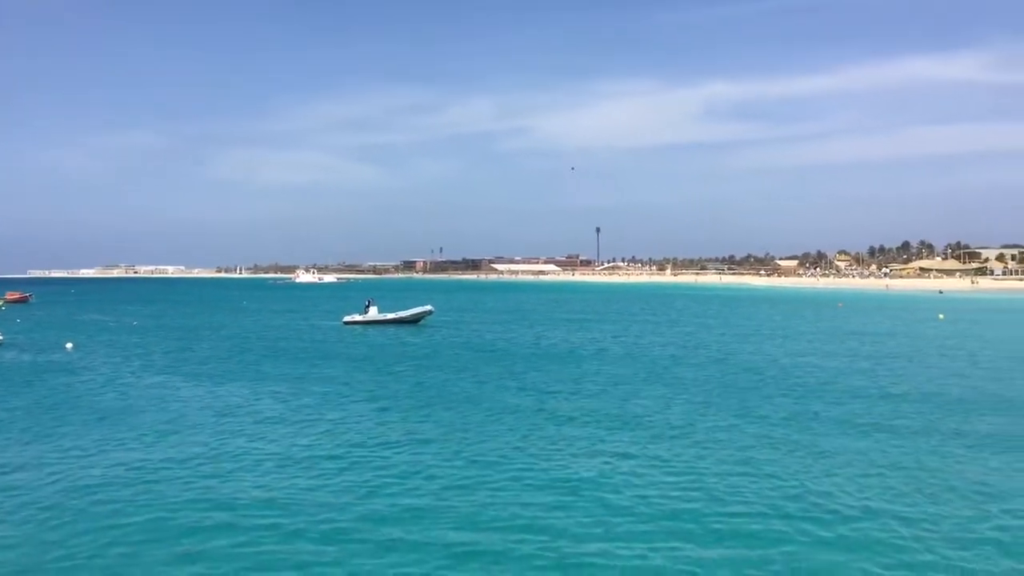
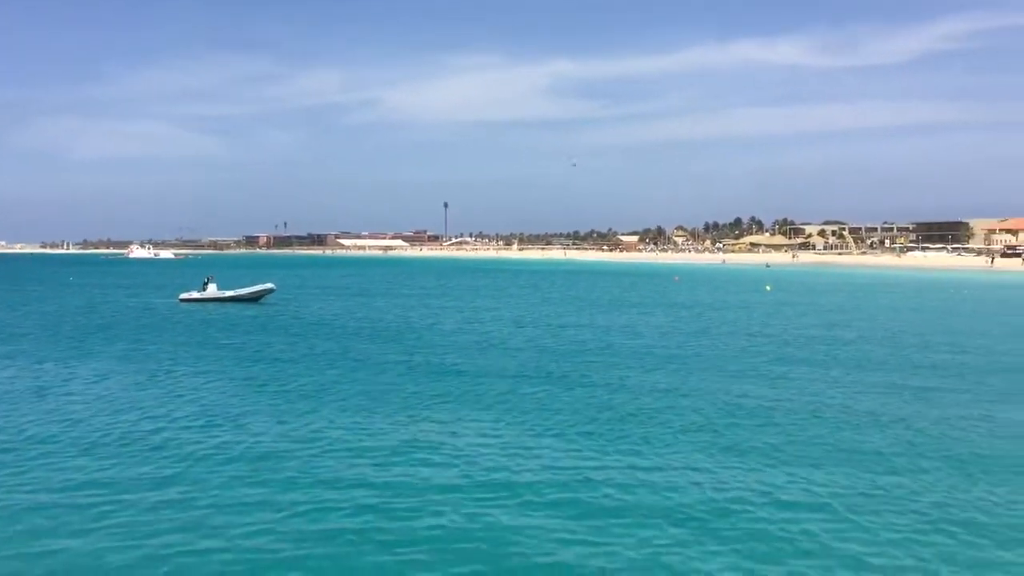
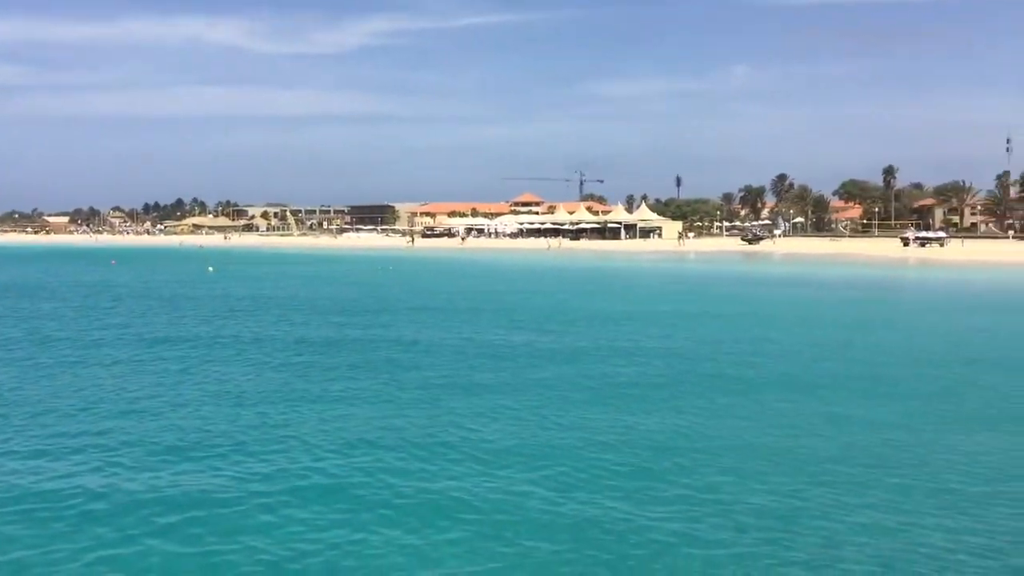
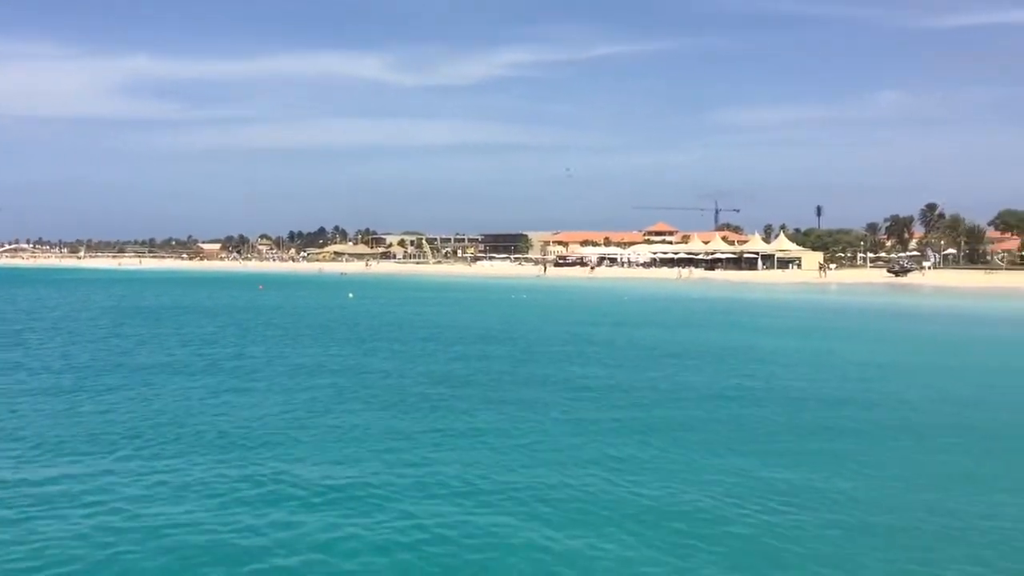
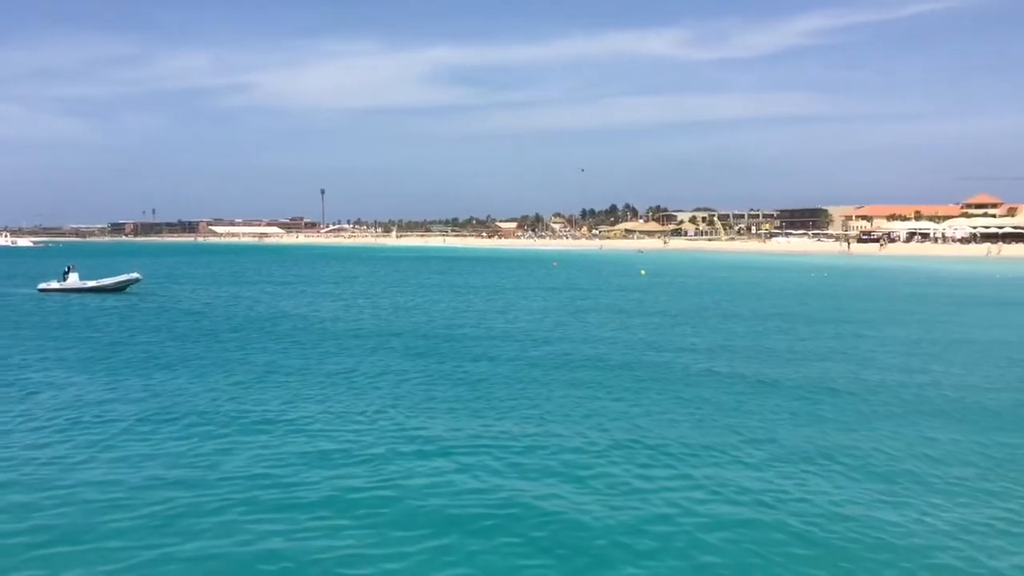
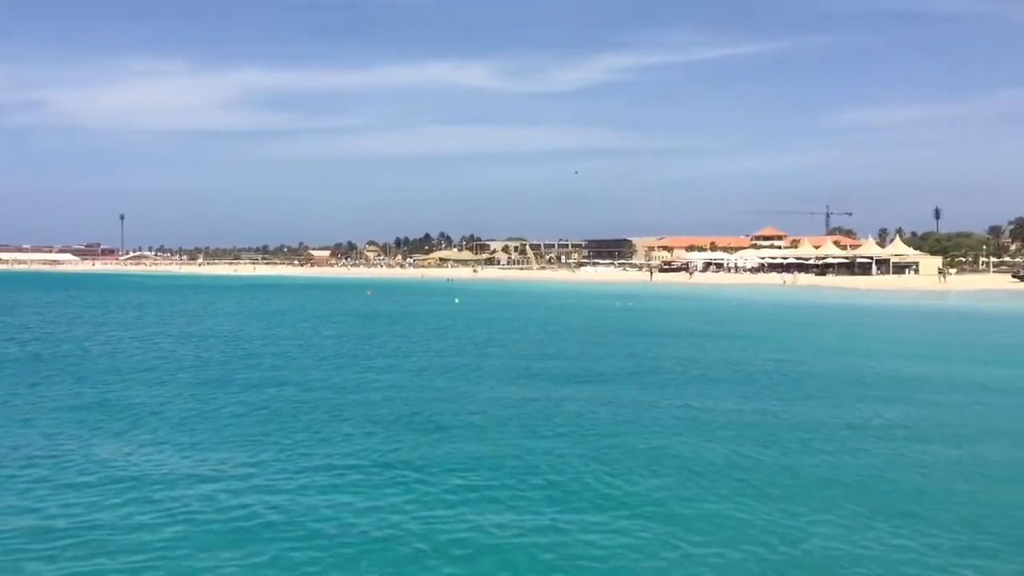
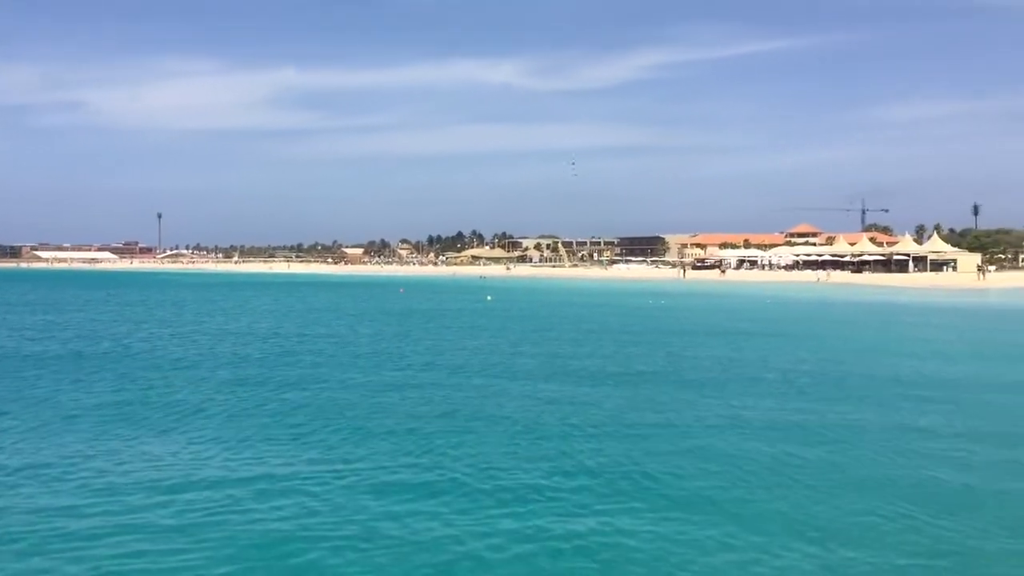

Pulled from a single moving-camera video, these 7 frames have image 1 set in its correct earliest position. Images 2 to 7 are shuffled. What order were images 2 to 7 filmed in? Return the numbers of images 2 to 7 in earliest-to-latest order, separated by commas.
2, 5, 7, 6, 4, 3
